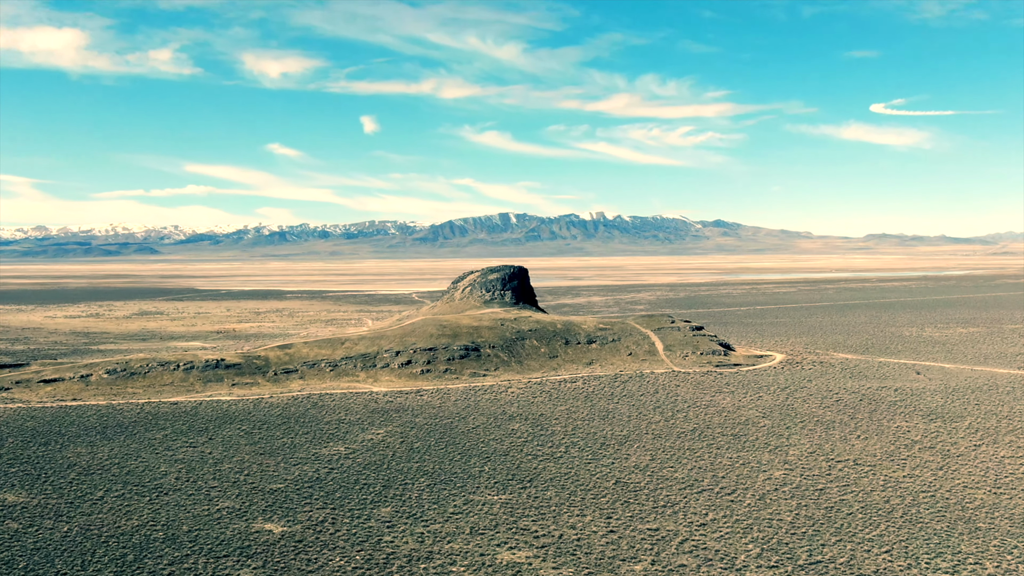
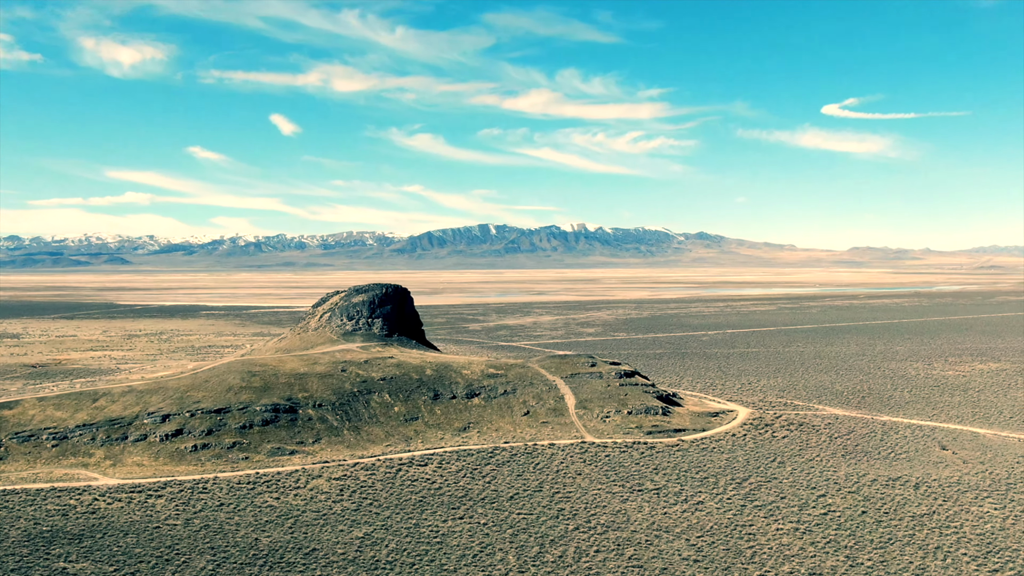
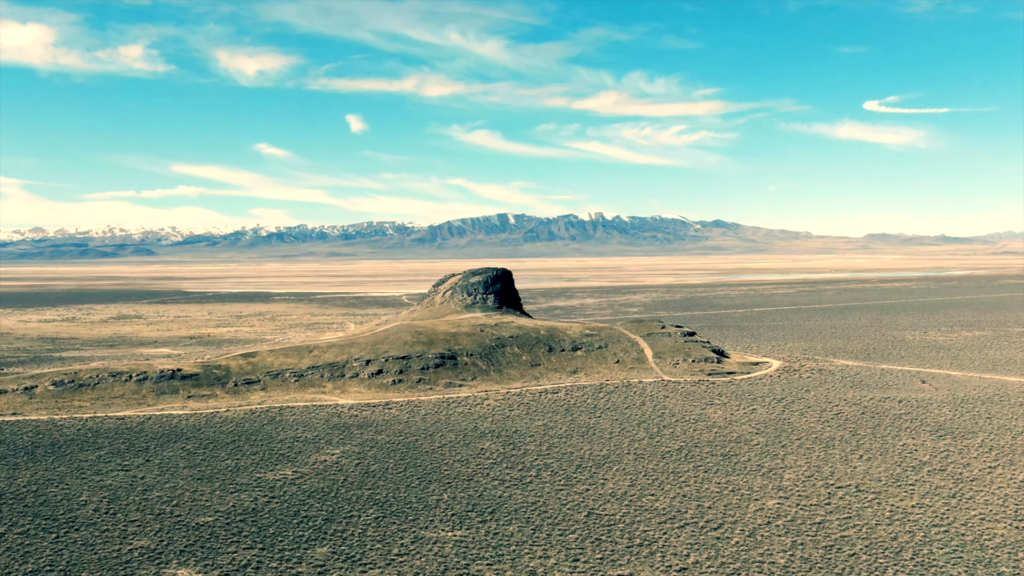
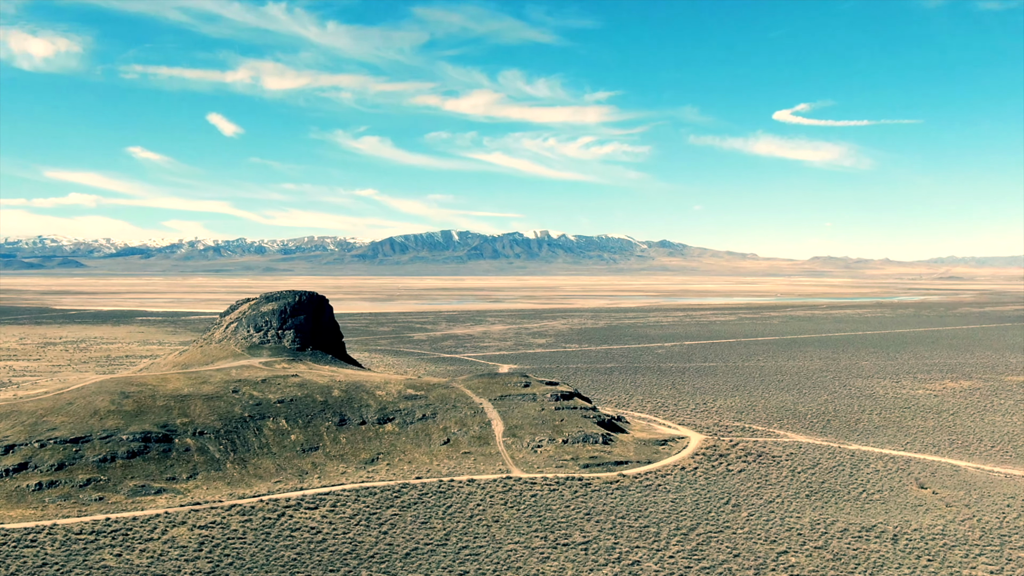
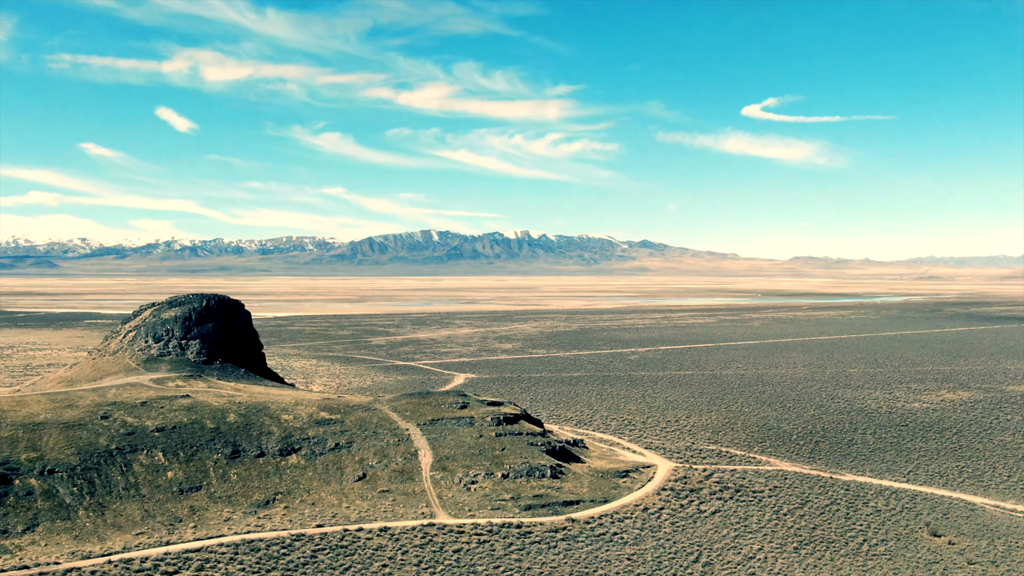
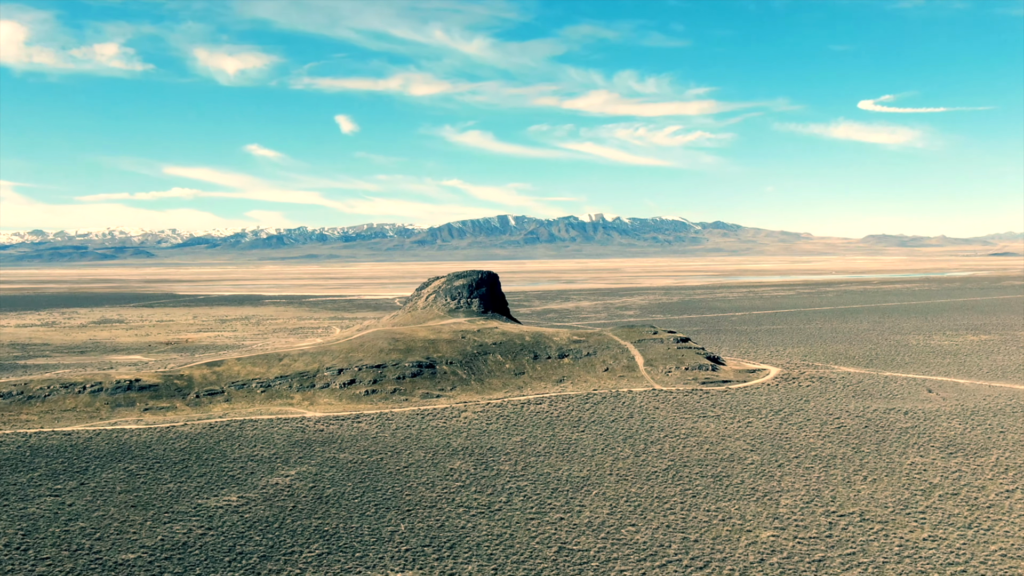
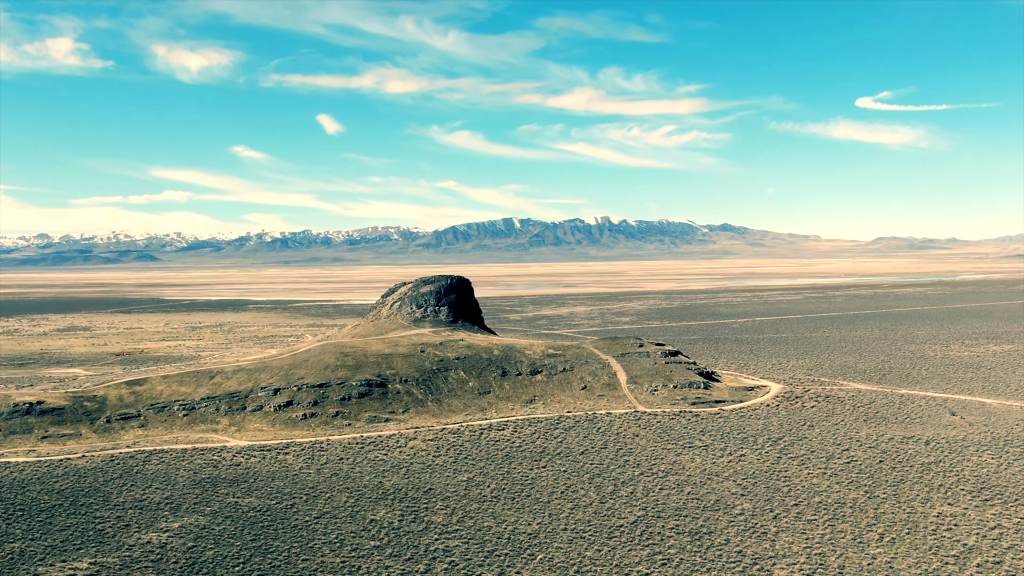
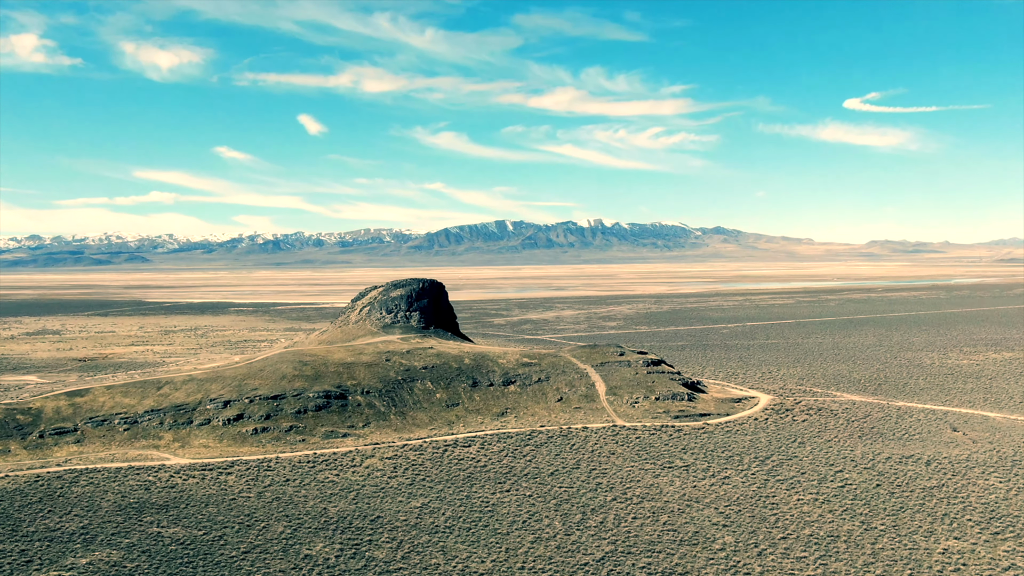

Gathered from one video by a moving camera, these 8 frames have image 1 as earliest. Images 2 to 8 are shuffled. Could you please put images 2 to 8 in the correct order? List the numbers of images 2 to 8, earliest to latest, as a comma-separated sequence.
3, 6, 7, 8, 2, 4, 5
